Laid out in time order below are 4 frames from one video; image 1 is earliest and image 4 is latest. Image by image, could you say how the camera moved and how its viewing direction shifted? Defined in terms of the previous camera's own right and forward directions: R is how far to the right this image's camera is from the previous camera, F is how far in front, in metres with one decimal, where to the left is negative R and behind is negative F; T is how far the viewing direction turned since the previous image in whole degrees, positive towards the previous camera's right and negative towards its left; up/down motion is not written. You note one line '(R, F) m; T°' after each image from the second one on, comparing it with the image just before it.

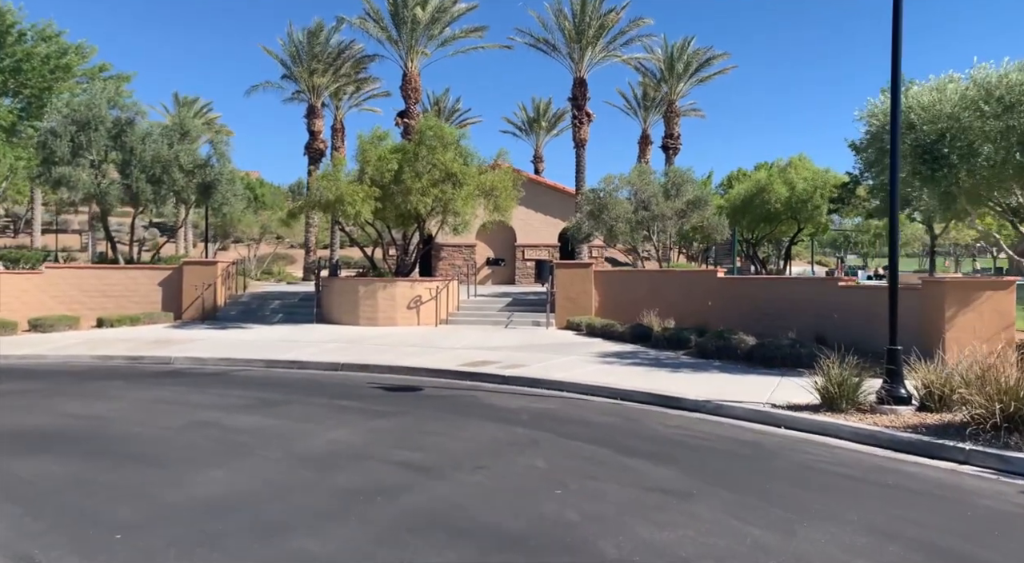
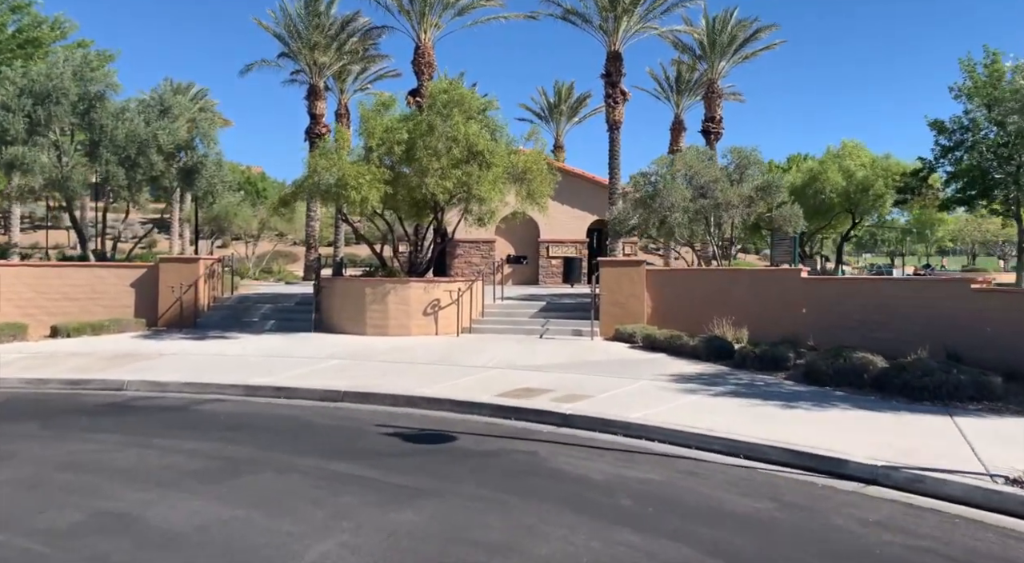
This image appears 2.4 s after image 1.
(-0.7, +3.4) m; 0°
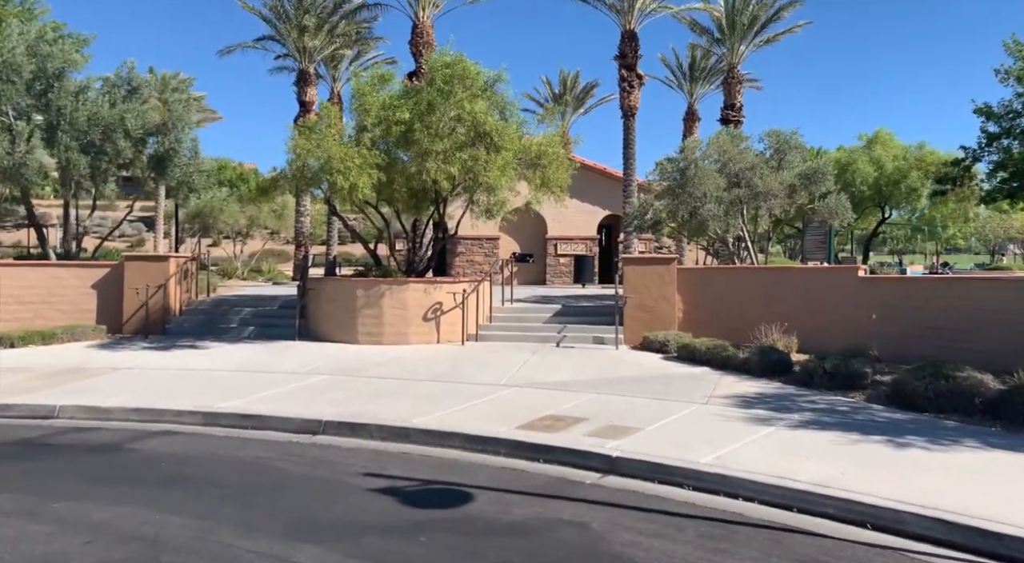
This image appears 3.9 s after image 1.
(-0.3, +2.2) m; 0°
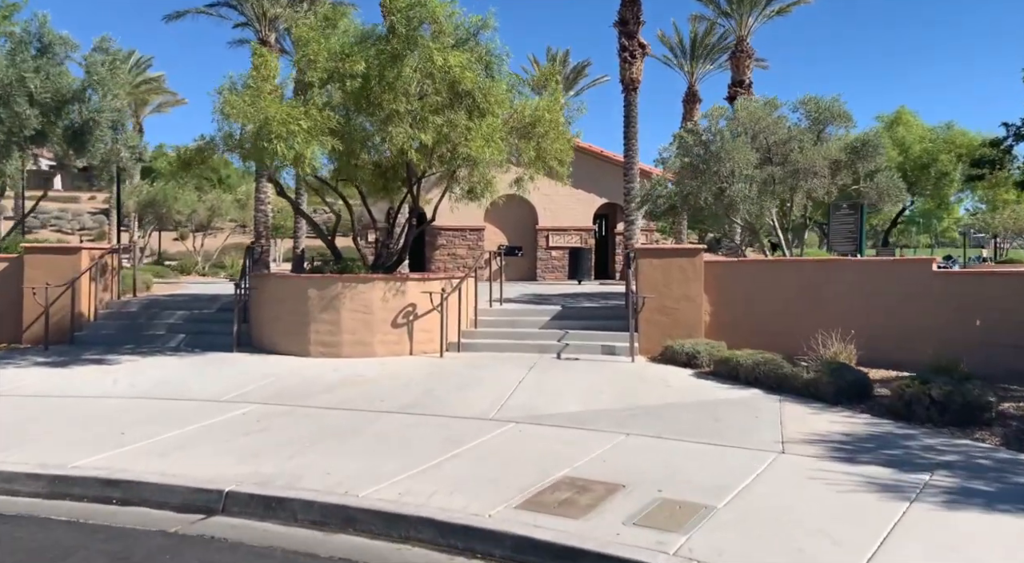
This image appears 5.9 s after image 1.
(-0.1, +2.9) m; +1°
